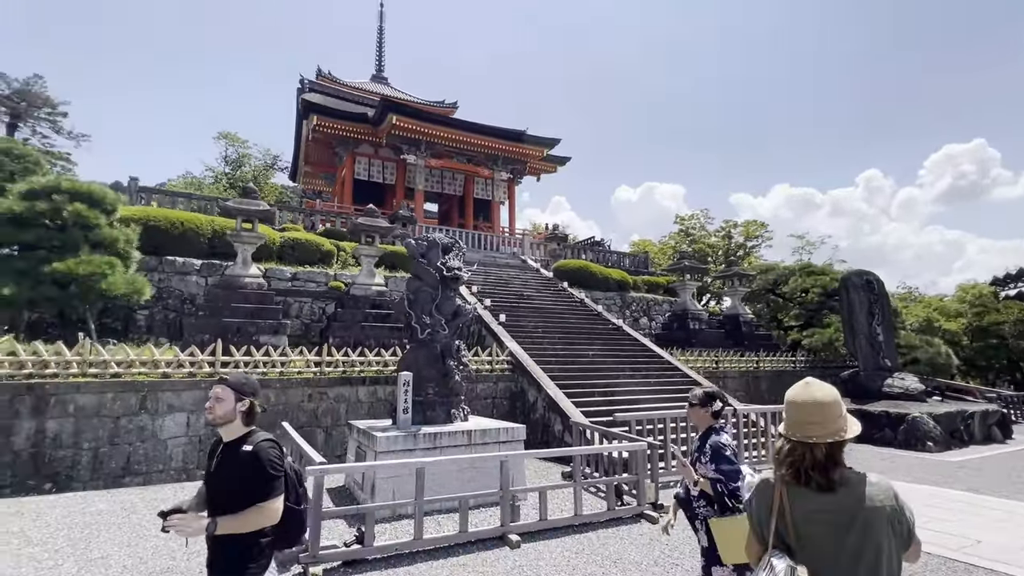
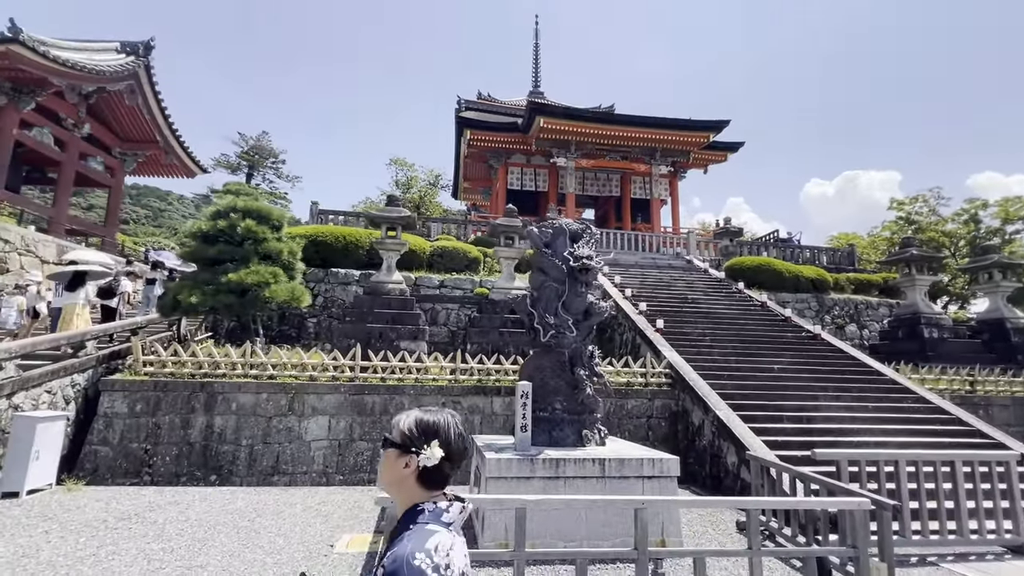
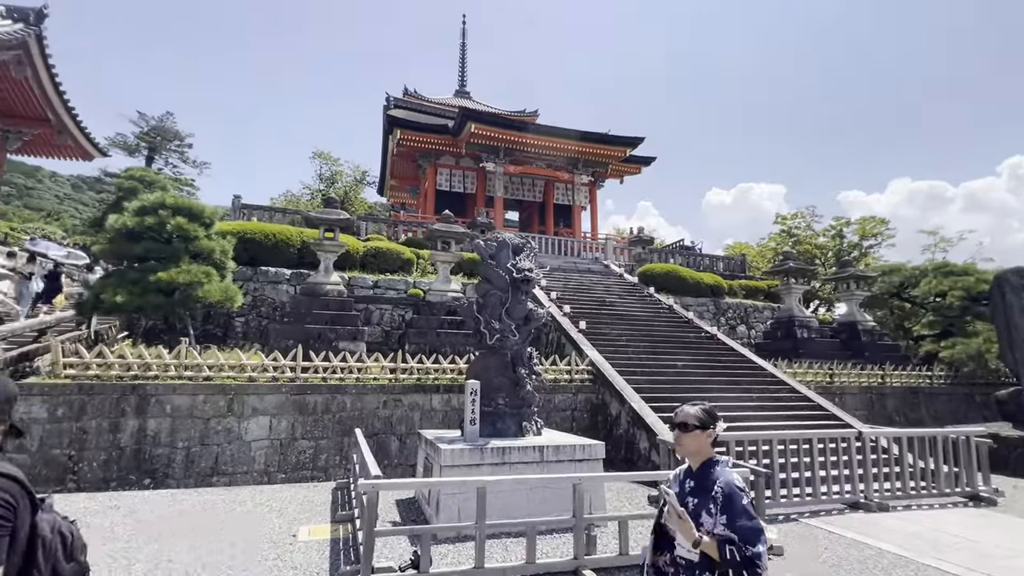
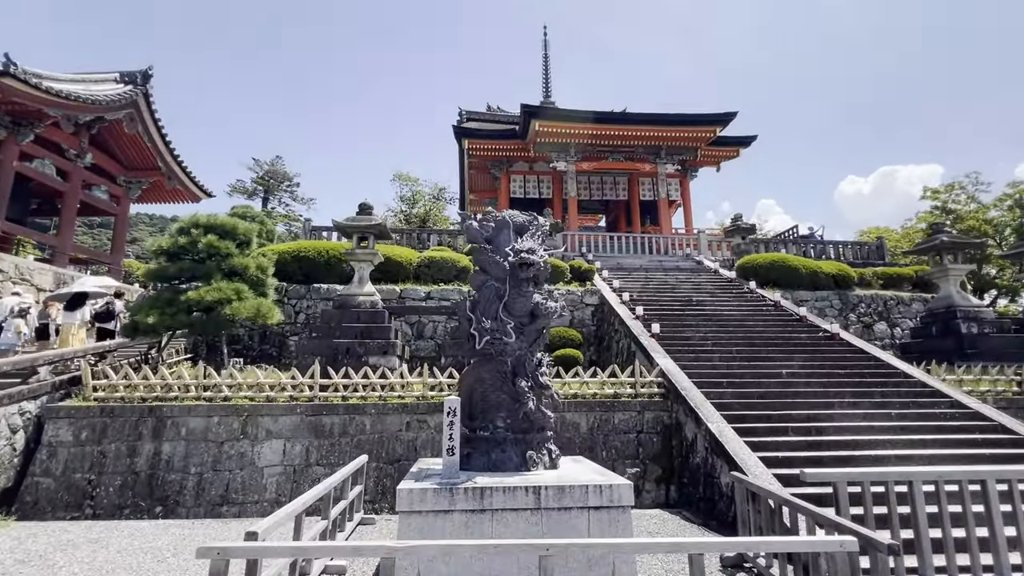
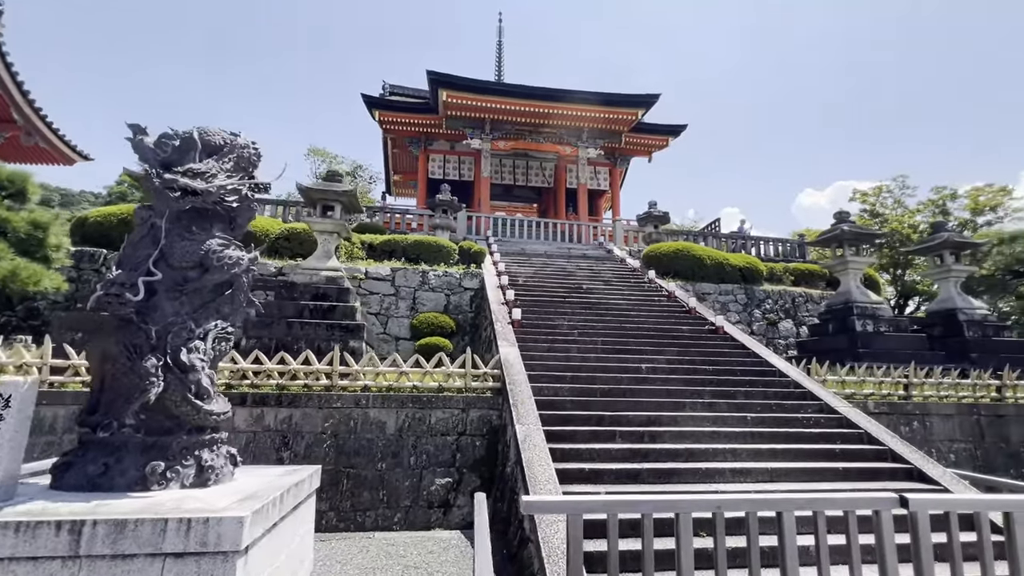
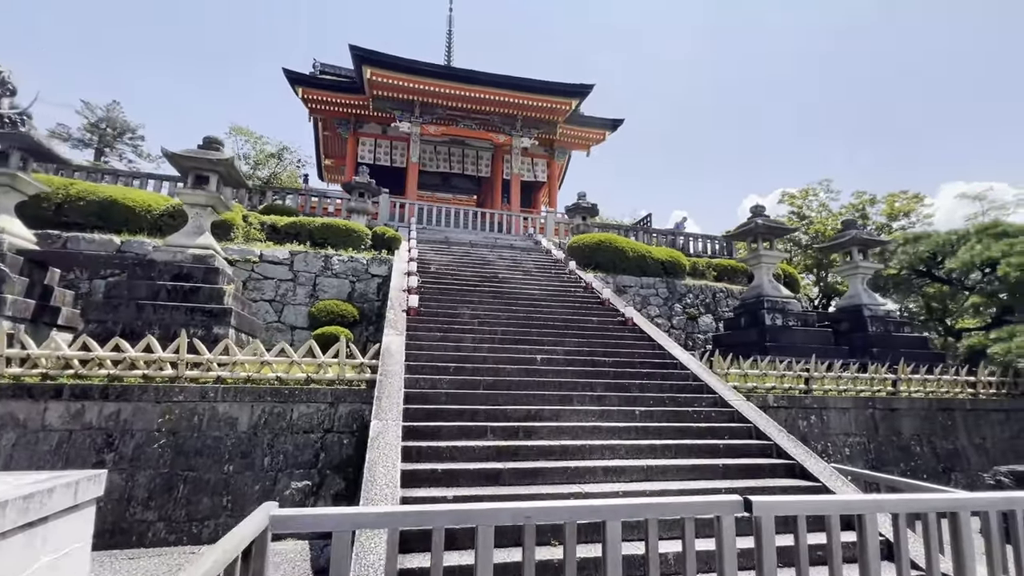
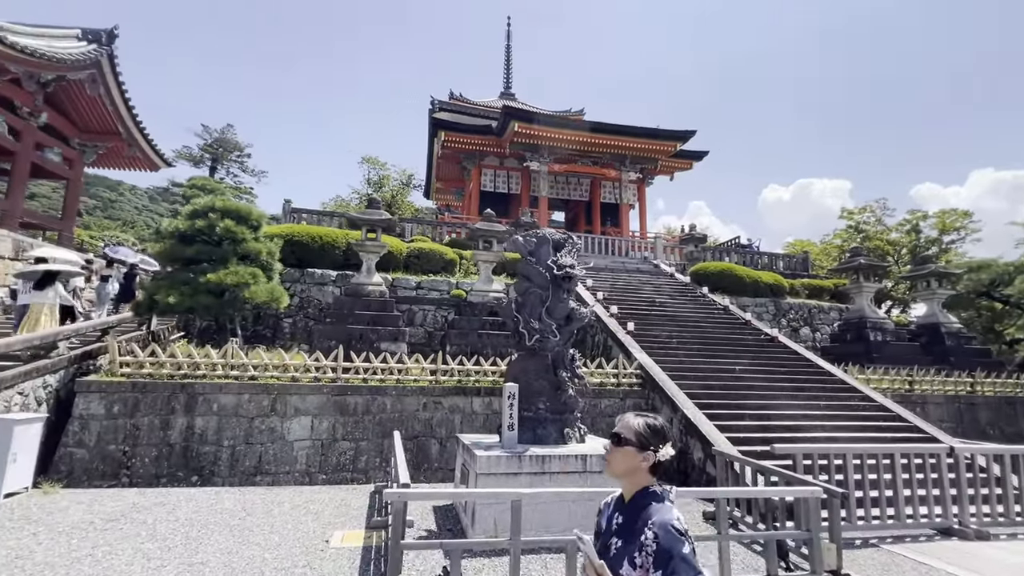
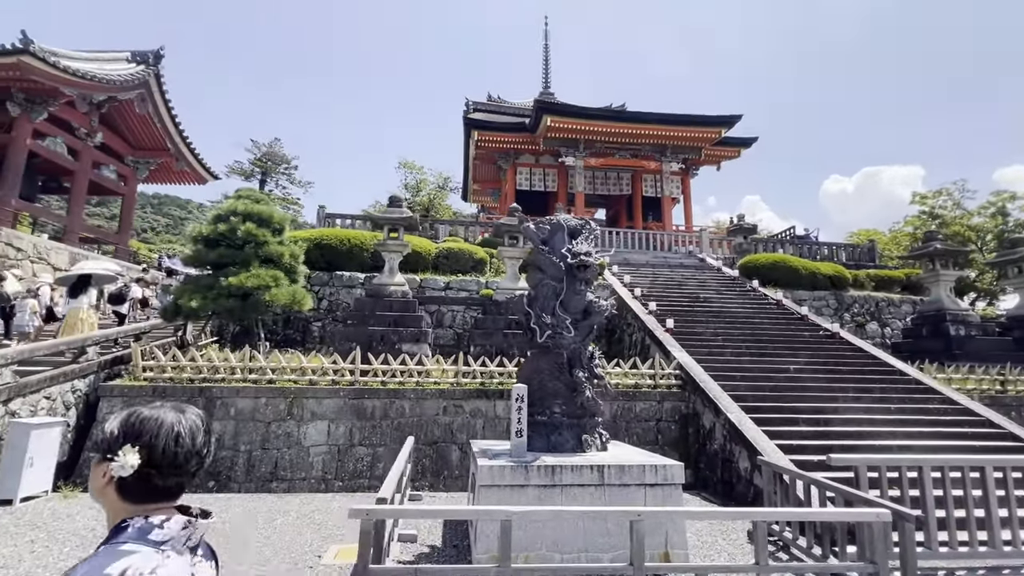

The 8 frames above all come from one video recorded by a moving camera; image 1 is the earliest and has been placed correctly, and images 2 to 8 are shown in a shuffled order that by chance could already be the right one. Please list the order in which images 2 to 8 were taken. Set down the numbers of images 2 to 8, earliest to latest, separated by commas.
3, 7, 2, 8, 4, 5, 6
